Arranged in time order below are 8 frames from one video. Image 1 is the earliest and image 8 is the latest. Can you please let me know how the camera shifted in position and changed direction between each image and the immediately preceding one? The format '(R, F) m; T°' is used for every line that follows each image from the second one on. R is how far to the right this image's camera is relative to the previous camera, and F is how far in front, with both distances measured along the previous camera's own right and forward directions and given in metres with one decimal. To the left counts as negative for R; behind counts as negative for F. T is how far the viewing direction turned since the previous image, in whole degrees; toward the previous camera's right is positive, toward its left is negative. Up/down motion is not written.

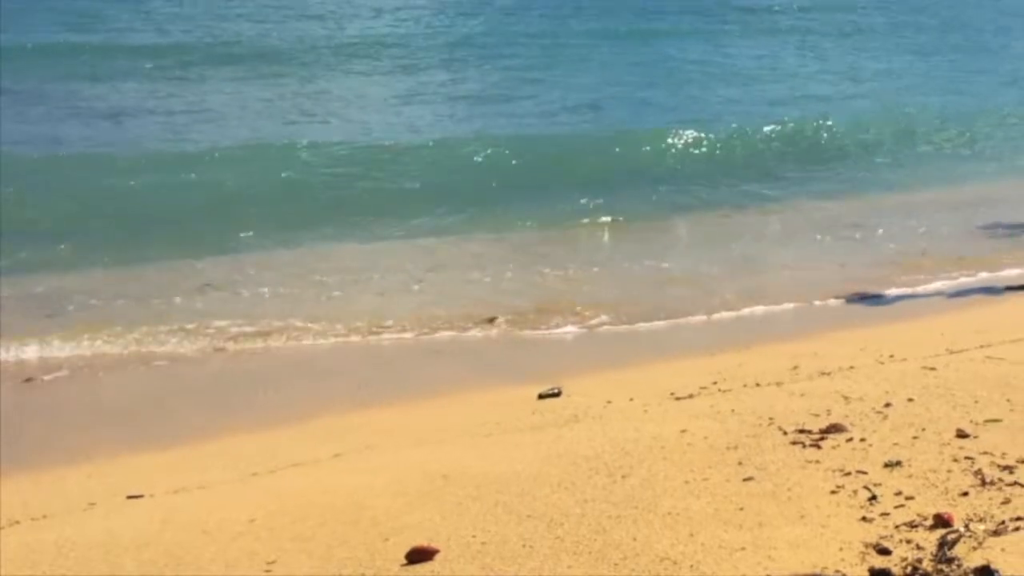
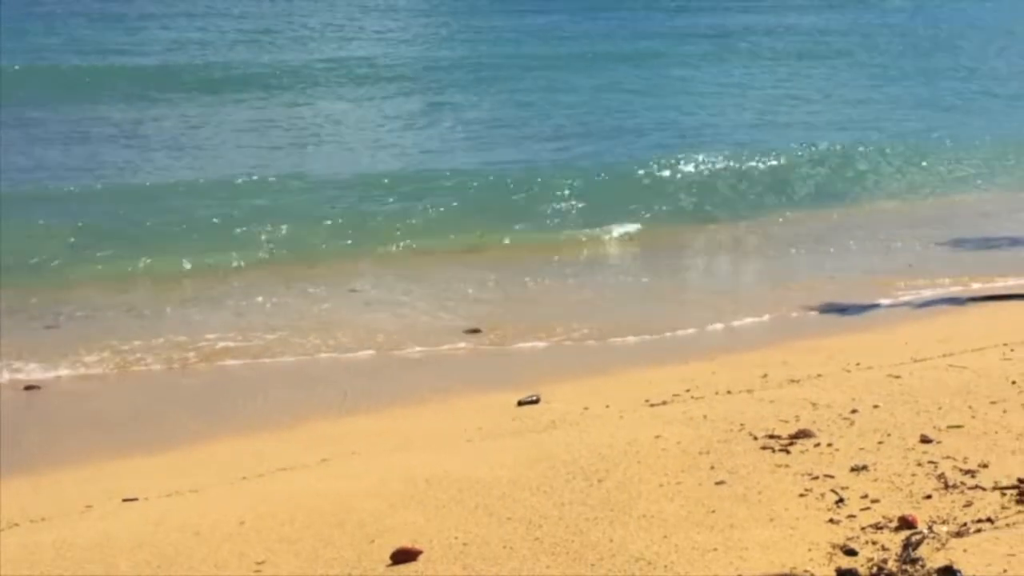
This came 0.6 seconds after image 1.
(0.0, -0.3) m; +1°
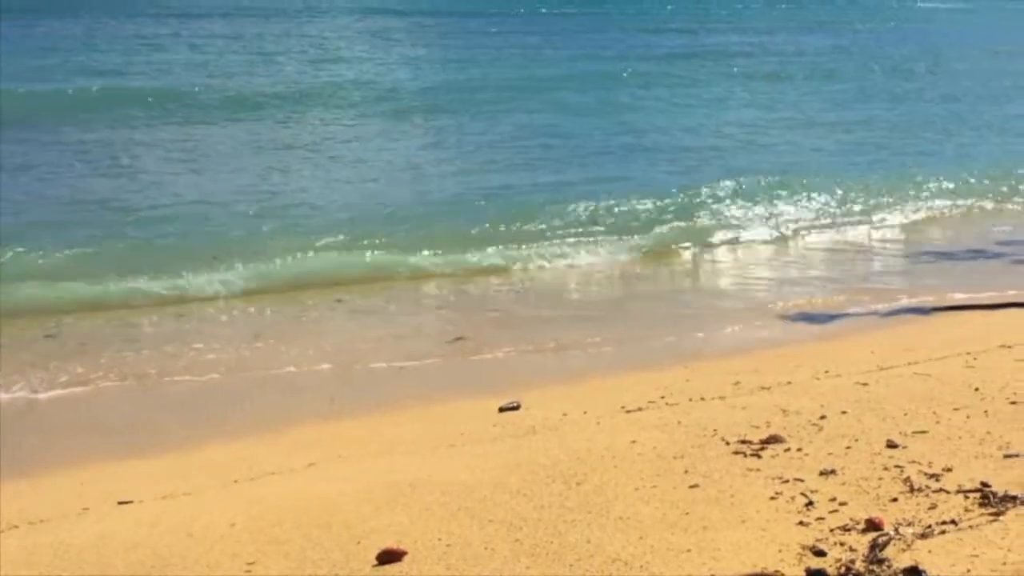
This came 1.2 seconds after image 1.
(0.0, -0.3) m; +1°
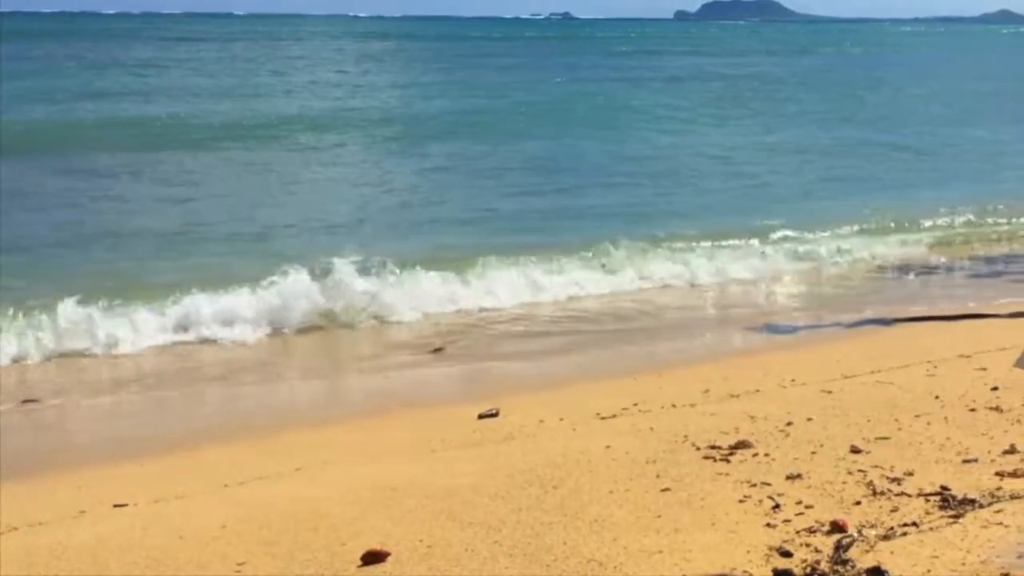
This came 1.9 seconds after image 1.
(0.0, -0.3) m; +1°
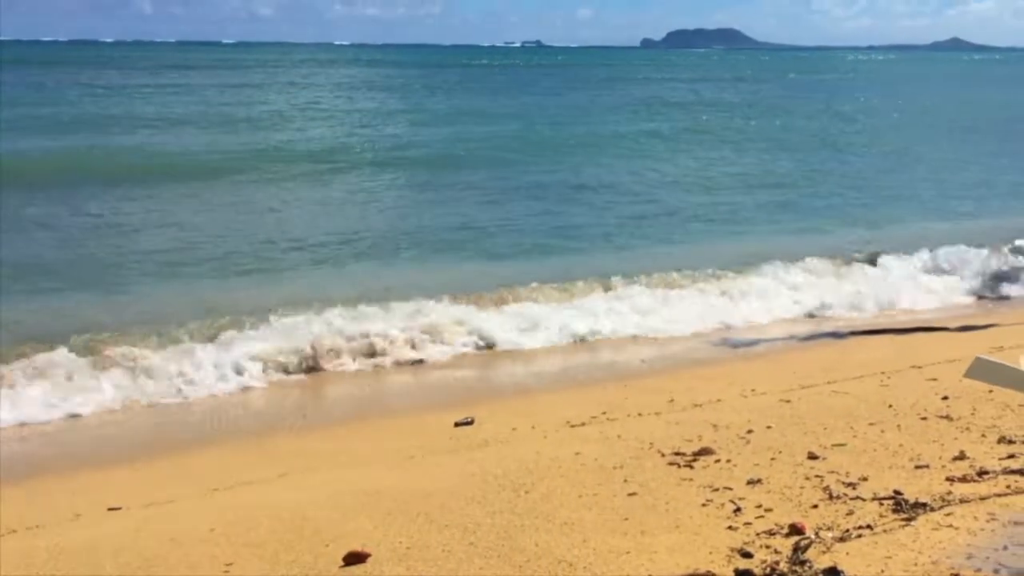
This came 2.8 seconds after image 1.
(0.0, -0.4) m; +1°
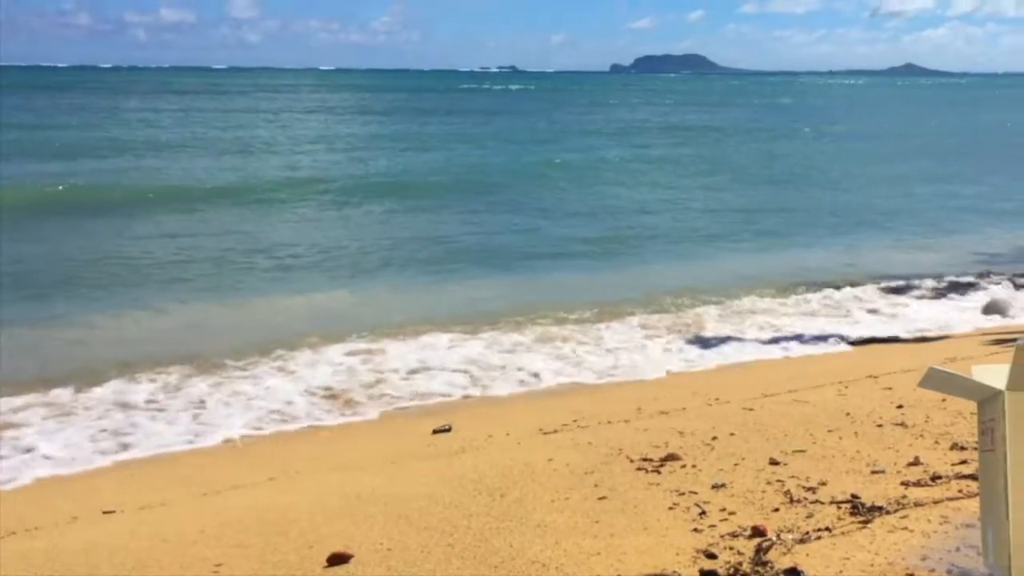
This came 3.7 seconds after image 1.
(0.0, -0.4) m; +1°
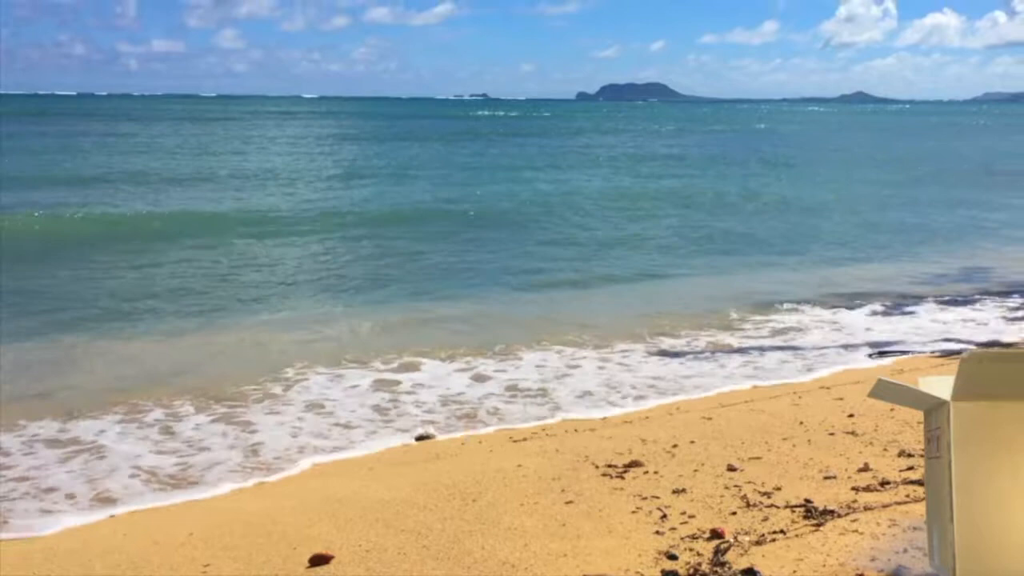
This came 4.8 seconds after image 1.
(0.0, -0.5) m; +1°
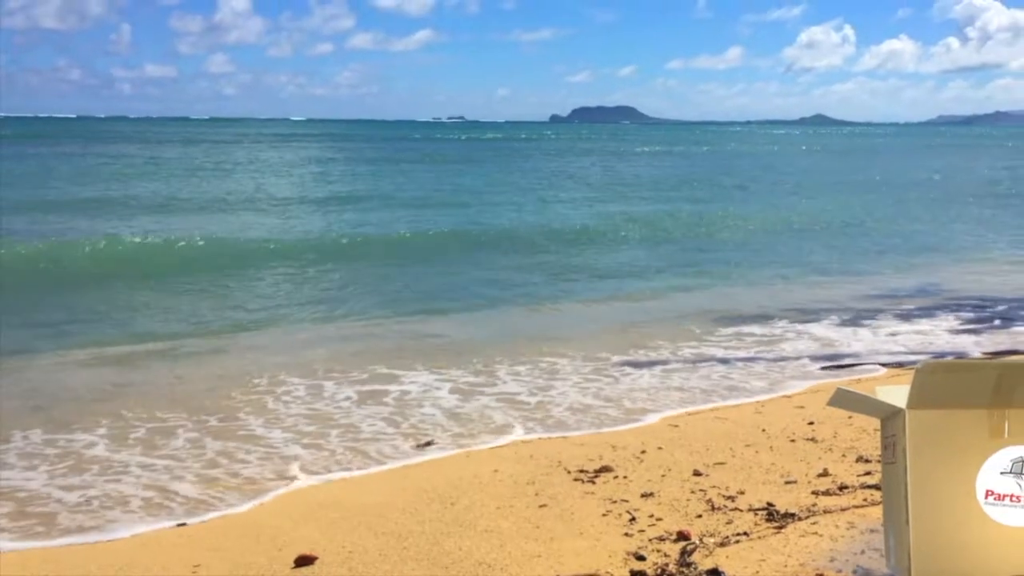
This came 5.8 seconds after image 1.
(0.0, -0.5) m; +1°
